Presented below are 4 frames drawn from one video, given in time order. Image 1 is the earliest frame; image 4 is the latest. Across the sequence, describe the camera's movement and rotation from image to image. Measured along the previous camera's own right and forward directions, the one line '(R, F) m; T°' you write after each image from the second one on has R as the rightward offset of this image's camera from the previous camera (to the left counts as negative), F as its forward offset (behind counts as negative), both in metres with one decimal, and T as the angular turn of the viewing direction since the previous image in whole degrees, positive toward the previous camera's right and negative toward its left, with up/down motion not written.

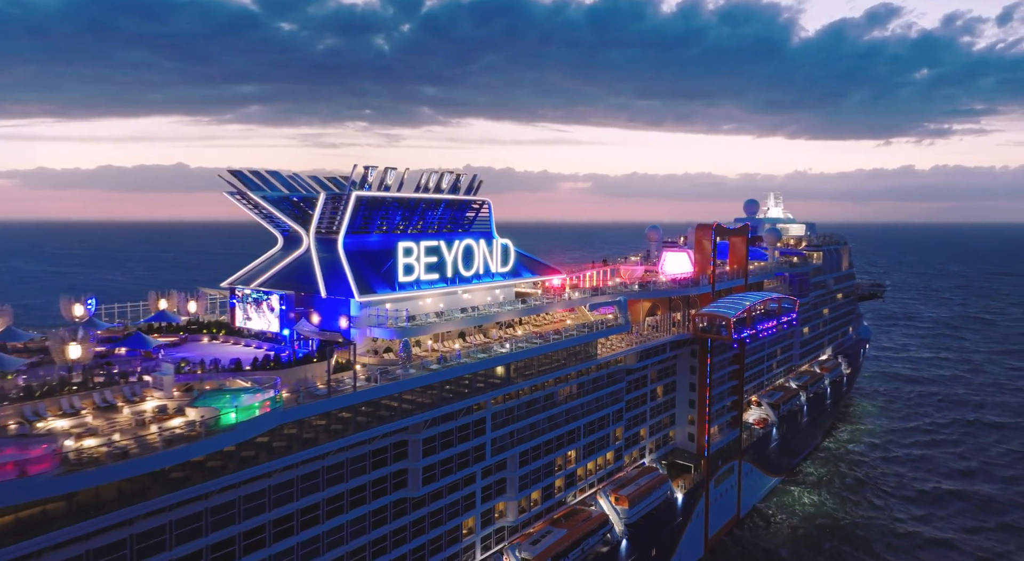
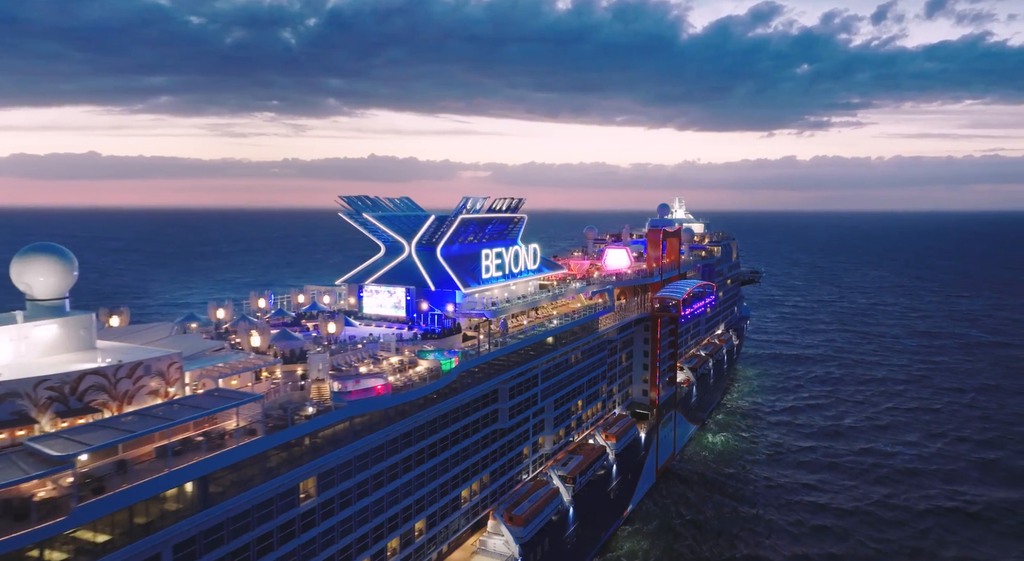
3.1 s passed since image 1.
(-9.0, -13.0) m; +8°
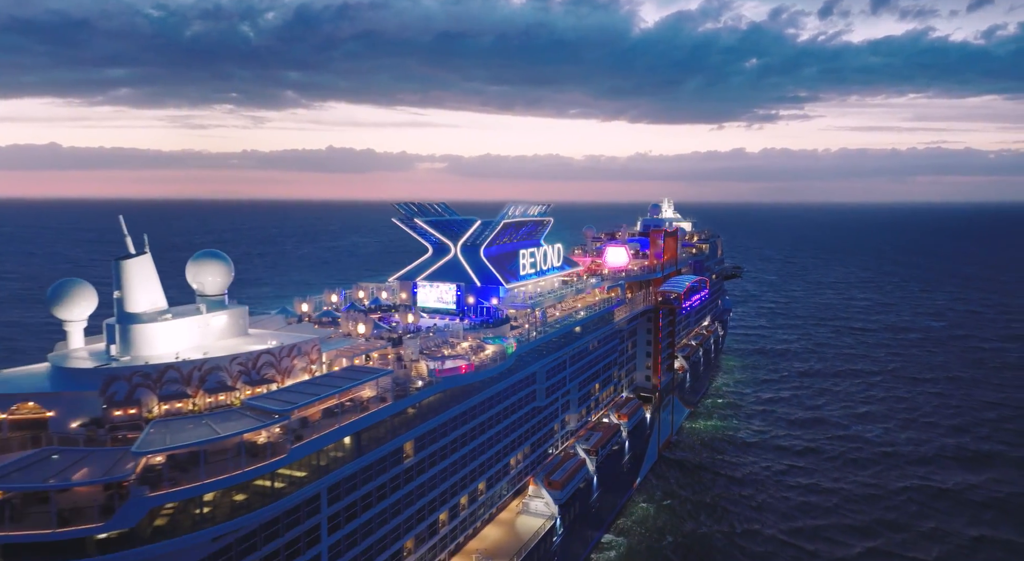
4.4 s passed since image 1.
(-5.5, -6.0) m; +4°
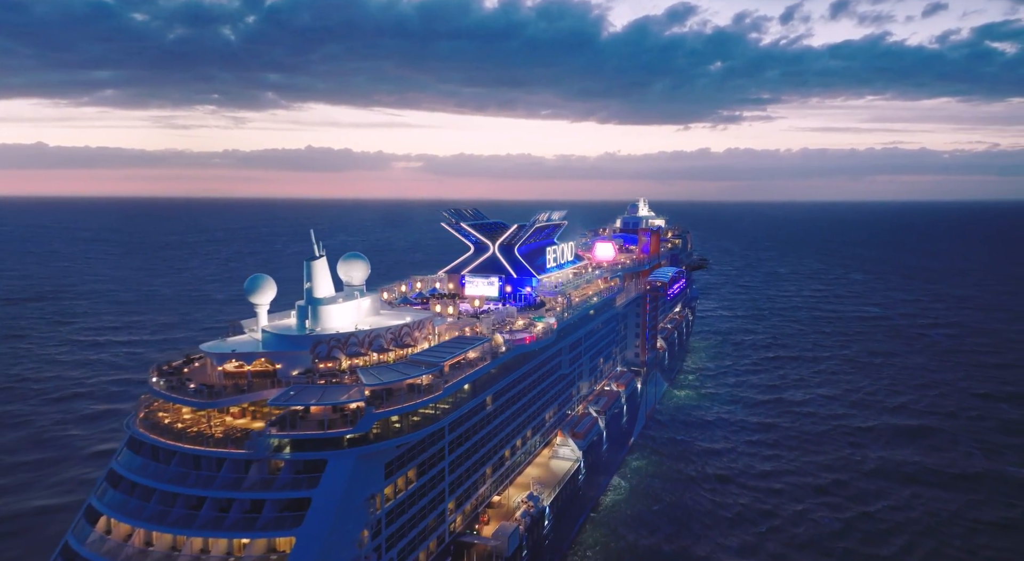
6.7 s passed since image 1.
(-5.5, -12.2) m; +3°
